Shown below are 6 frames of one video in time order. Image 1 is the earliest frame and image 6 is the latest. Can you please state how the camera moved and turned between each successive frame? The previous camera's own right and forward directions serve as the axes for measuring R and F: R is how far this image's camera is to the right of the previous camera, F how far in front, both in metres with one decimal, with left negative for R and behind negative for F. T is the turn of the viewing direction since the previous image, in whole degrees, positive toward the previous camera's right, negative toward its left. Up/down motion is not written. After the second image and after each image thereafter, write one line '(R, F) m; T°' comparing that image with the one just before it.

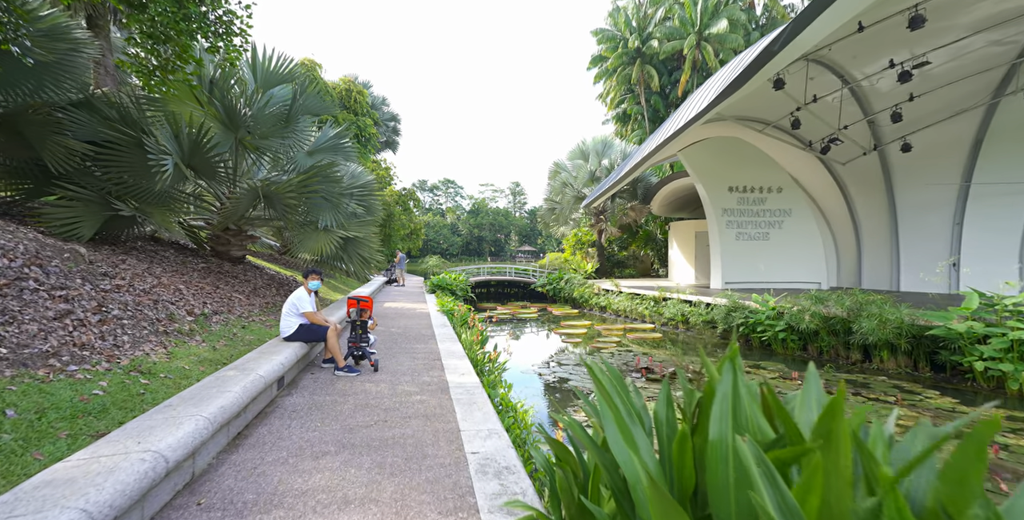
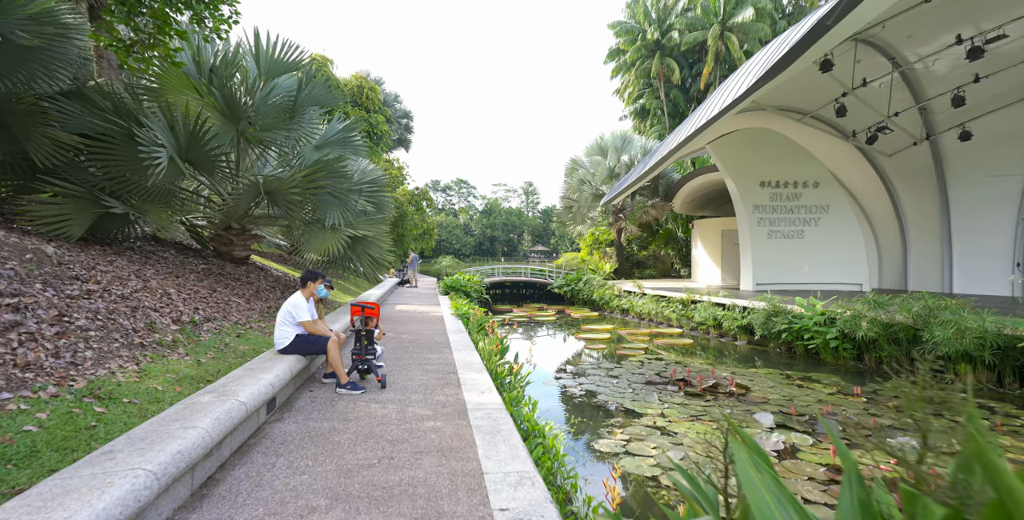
(-0.1, +0.6) m; -2°
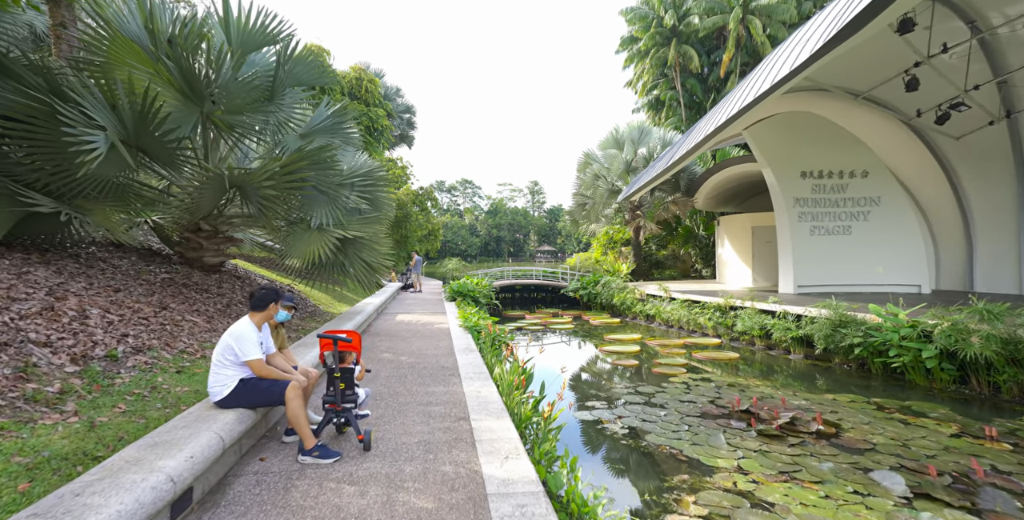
(-0.2, +1.1) m; -1°
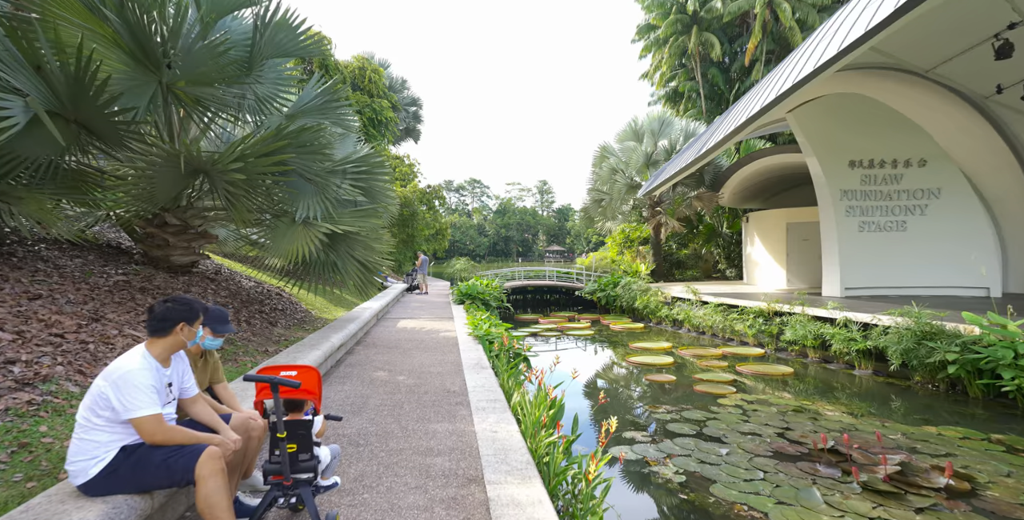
(-0.1, +1.0) m; -1°
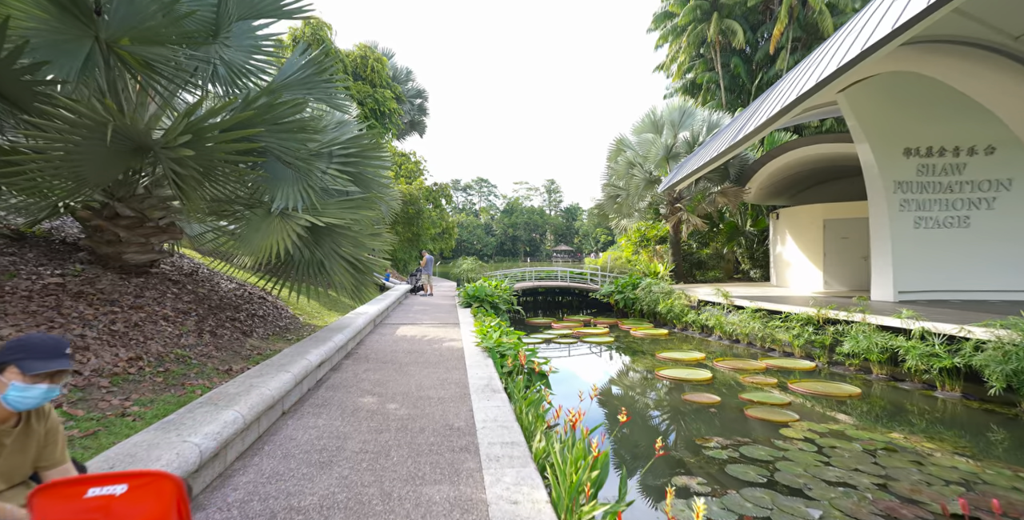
(-0.1, +0.9) m; -1°
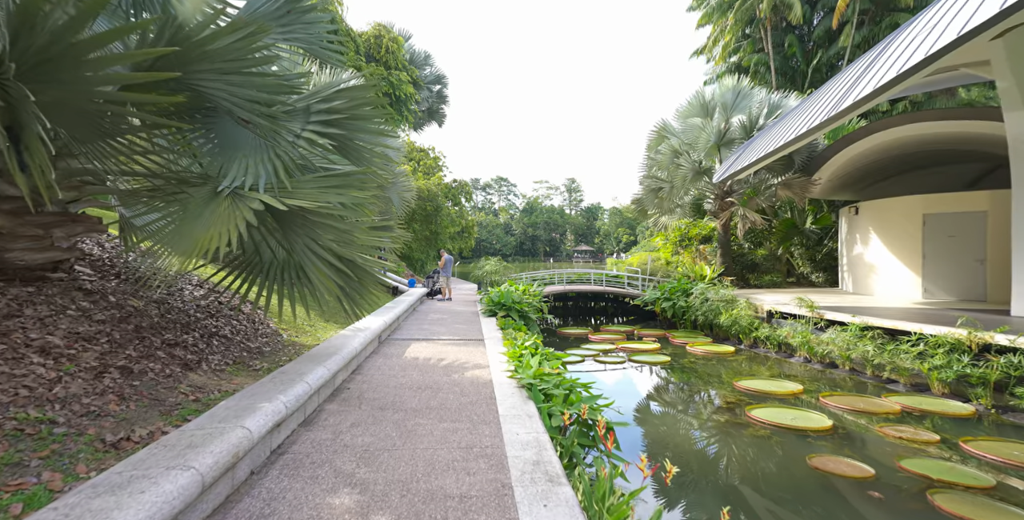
(-0.3, +1.6) m; -2°
